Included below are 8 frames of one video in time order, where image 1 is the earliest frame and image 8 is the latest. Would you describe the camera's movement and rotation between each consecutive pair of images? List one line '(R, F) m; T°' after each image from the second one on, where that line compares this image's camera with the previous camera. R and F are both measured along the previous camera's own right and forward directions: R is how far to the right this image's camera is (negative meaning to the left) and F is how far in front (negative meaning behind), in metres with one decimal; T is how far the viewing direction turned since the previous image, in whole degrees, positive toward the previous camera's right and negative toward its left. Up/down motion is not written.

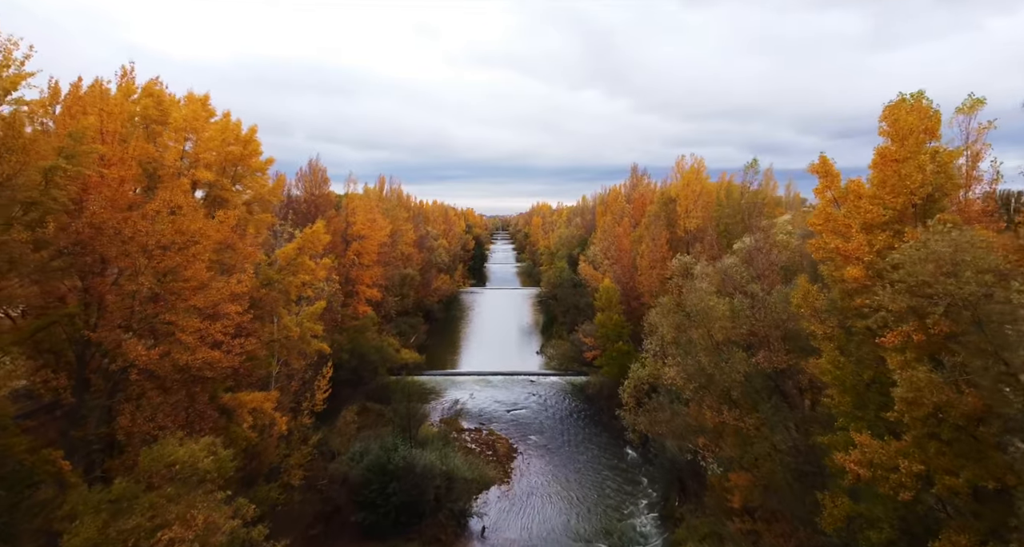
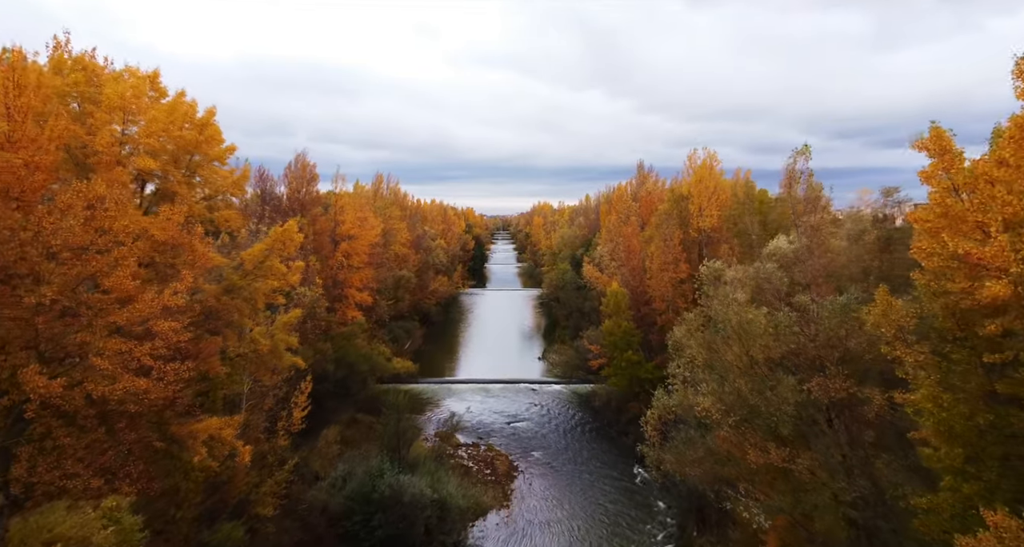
(0.0, +2.4) m; 0°
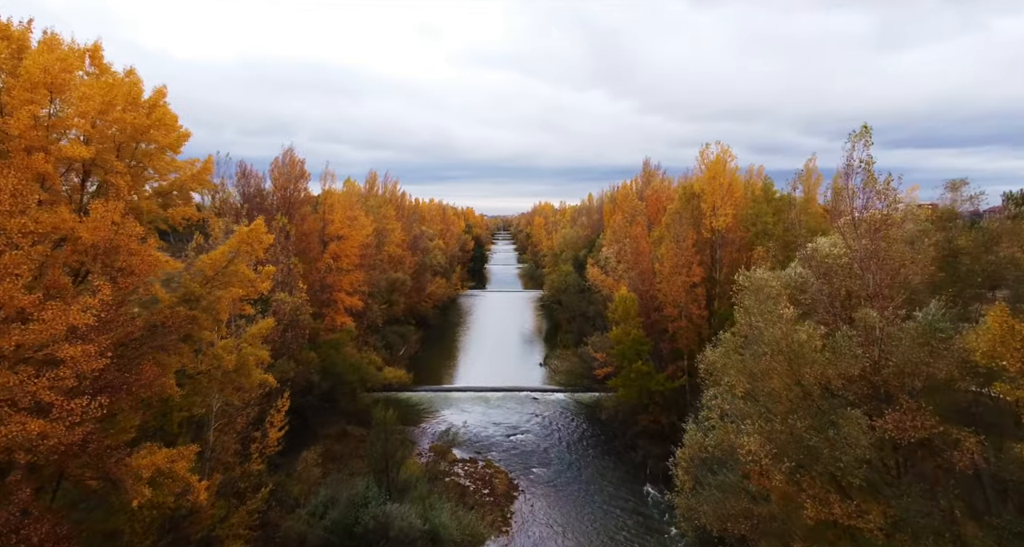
(0.0, +2.1) m; 0°
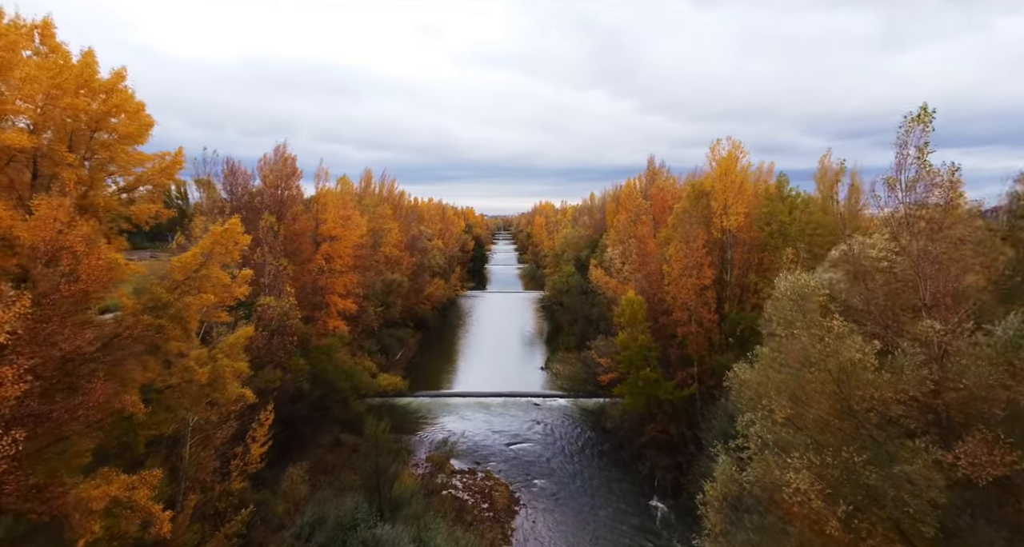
(0.0, +1.4) m; 0°
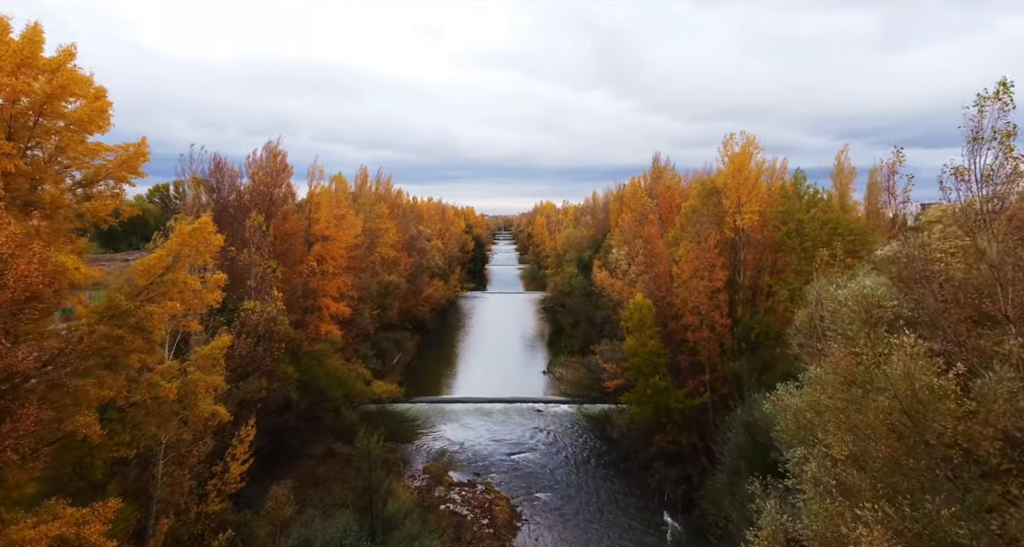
(0.0, +1.4) m; 0°
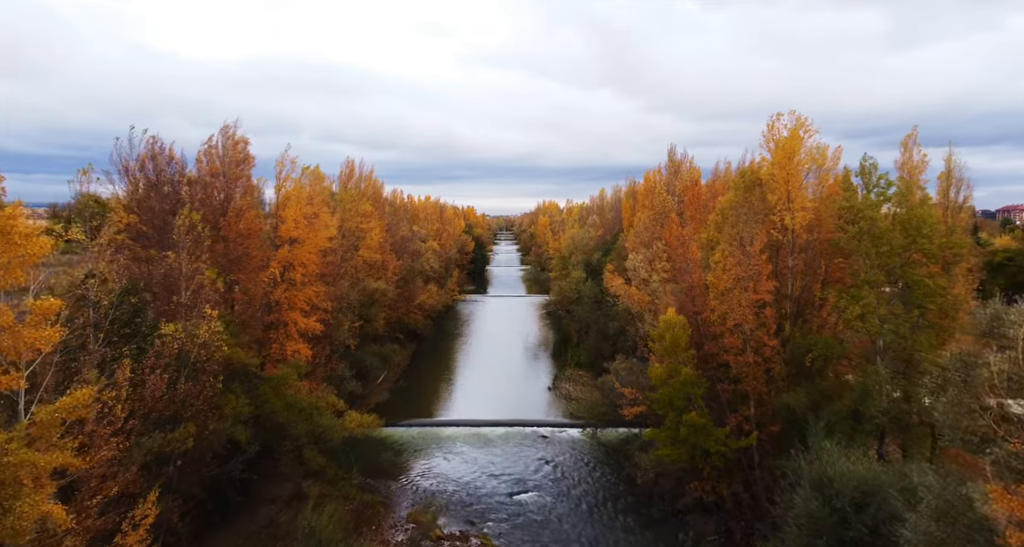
(0.0, +4.6) m; 0°
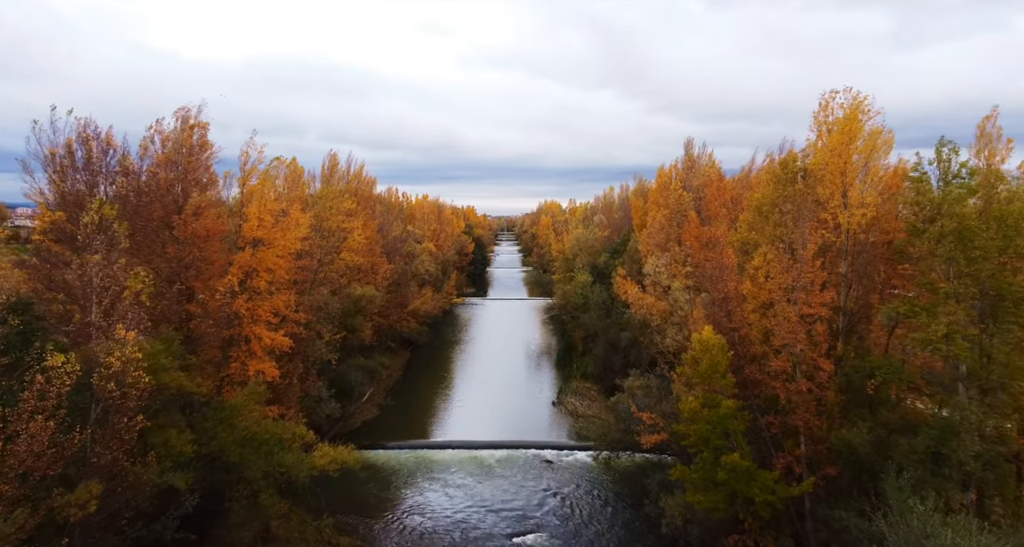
(0.0, +3.5) m; 0°
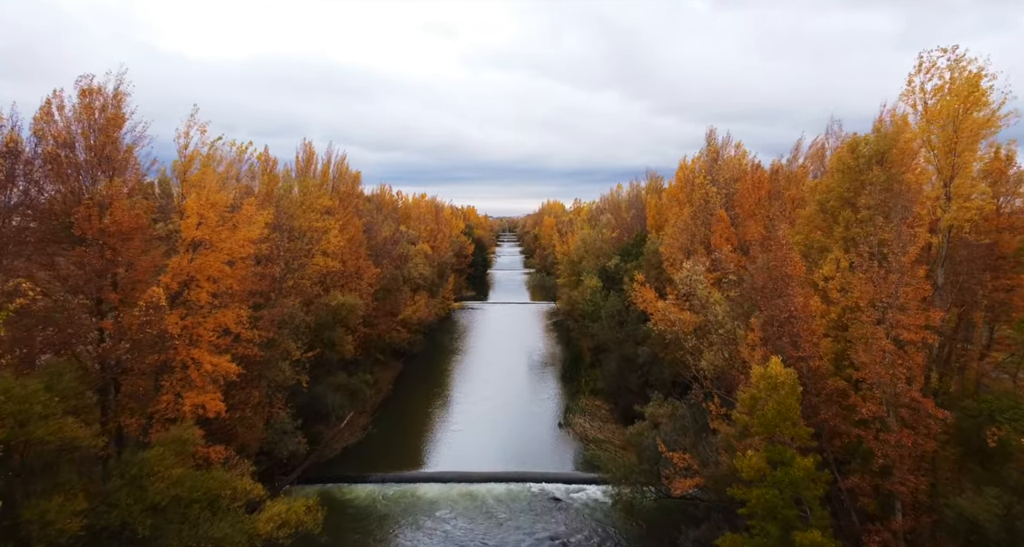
(0.0, +4.1) m; 0°
